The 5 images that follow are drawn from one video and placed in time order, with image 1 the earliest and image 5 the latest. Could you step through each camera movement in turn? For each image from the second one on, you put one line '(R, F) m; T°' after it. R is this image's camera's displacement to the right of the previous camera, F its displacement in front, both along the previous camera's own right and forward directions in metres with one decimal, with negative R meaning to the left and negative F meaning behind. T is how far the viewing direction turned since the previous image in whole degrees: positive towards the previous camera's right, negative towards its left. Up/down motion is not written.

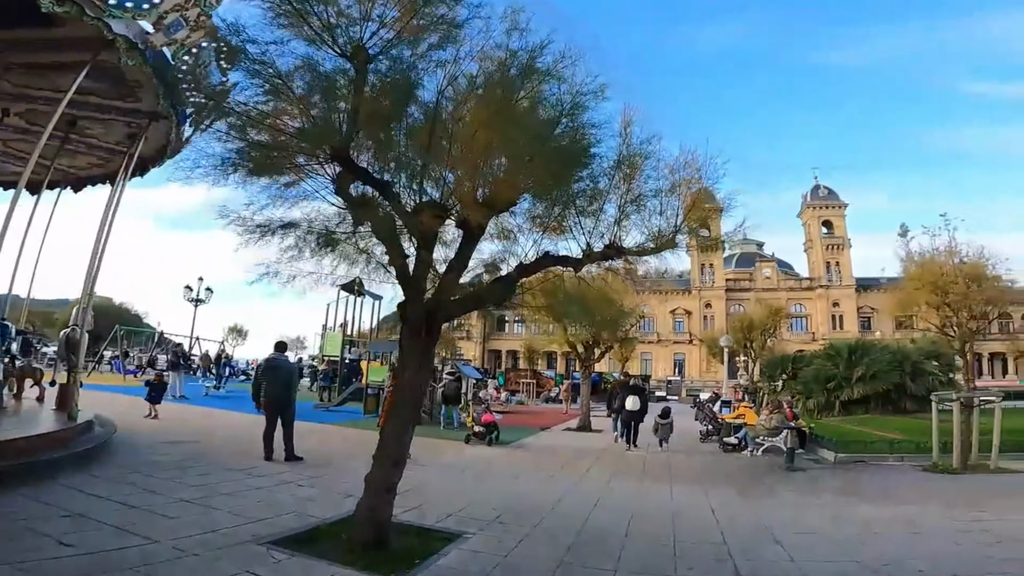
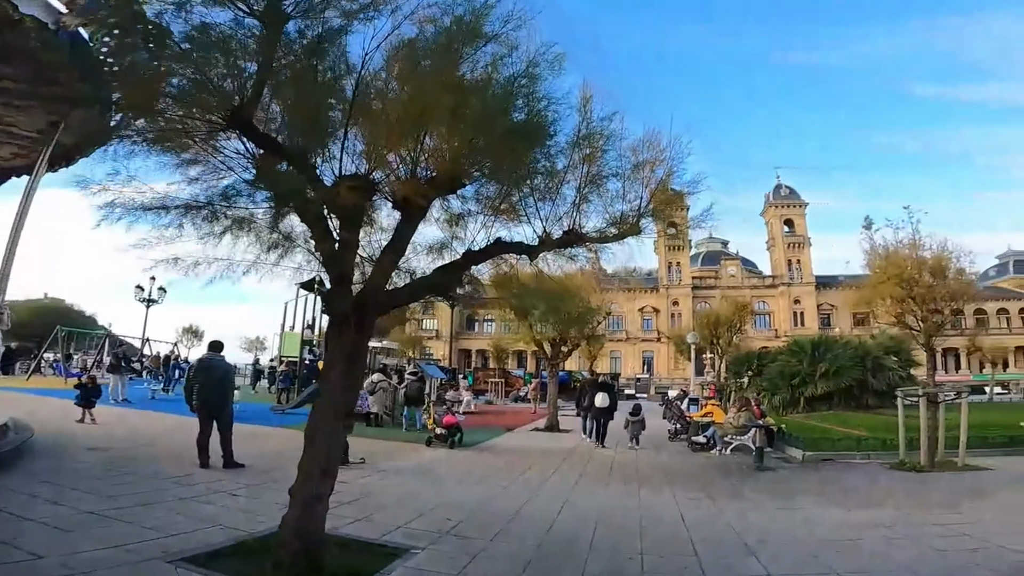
(+0.1, +0.5) m; +3°
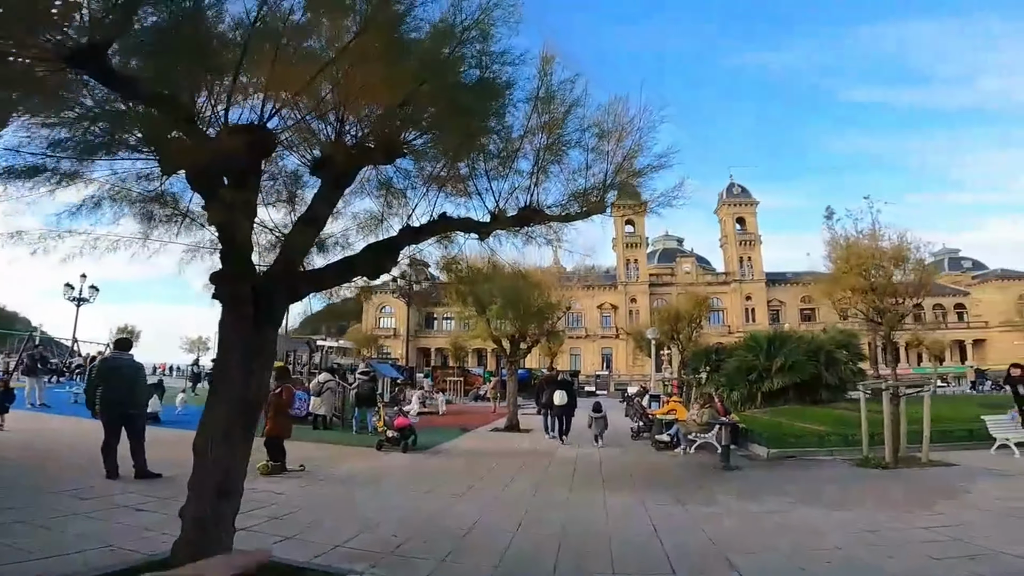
(+0.1, +0.6) m; +4°
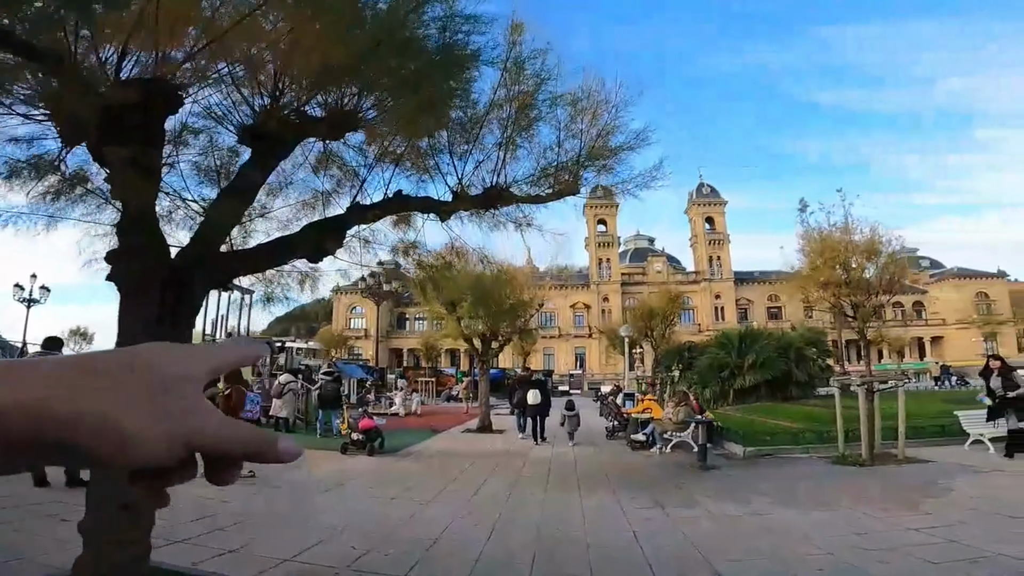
(0.0, +0.4) m; +3°
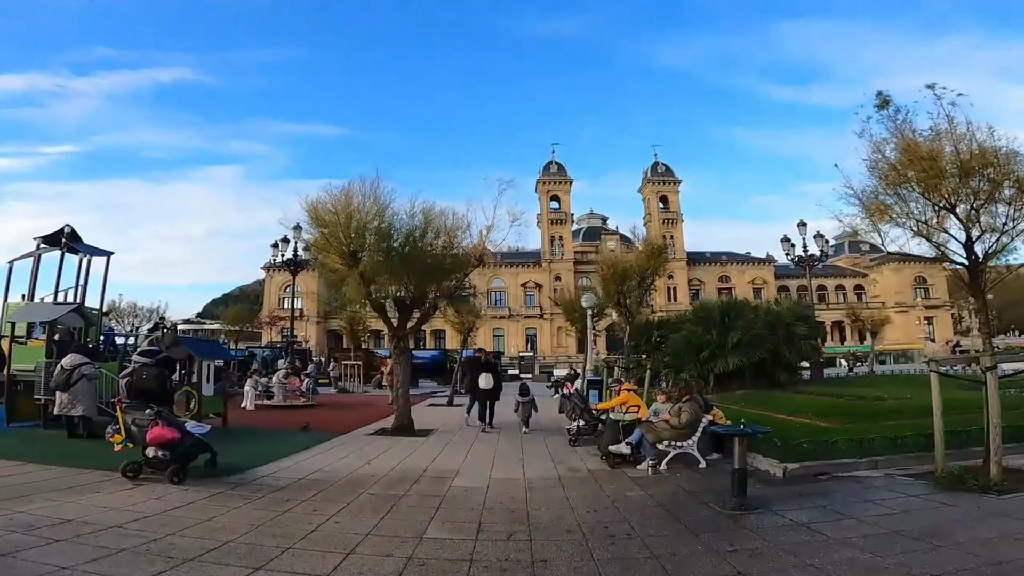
(+0.4, +4.2) m; +5°
